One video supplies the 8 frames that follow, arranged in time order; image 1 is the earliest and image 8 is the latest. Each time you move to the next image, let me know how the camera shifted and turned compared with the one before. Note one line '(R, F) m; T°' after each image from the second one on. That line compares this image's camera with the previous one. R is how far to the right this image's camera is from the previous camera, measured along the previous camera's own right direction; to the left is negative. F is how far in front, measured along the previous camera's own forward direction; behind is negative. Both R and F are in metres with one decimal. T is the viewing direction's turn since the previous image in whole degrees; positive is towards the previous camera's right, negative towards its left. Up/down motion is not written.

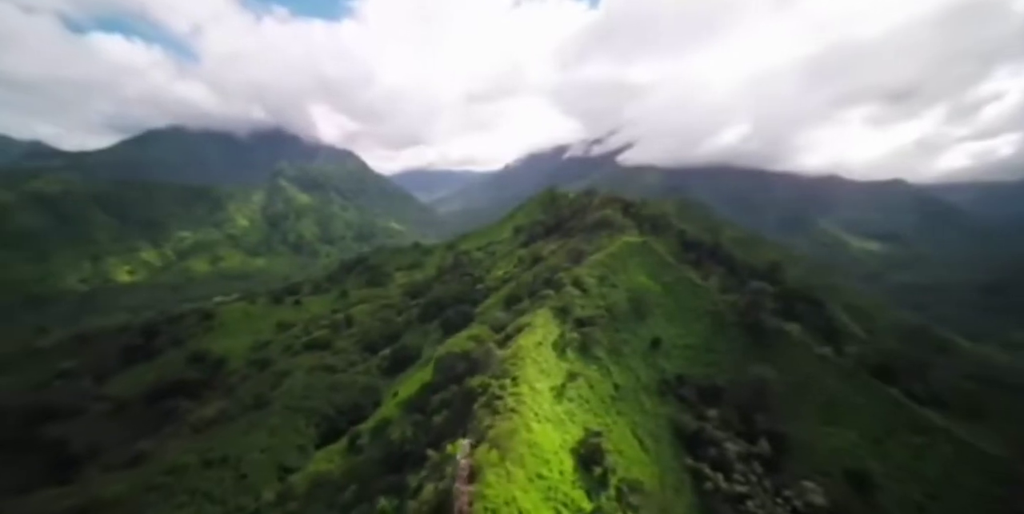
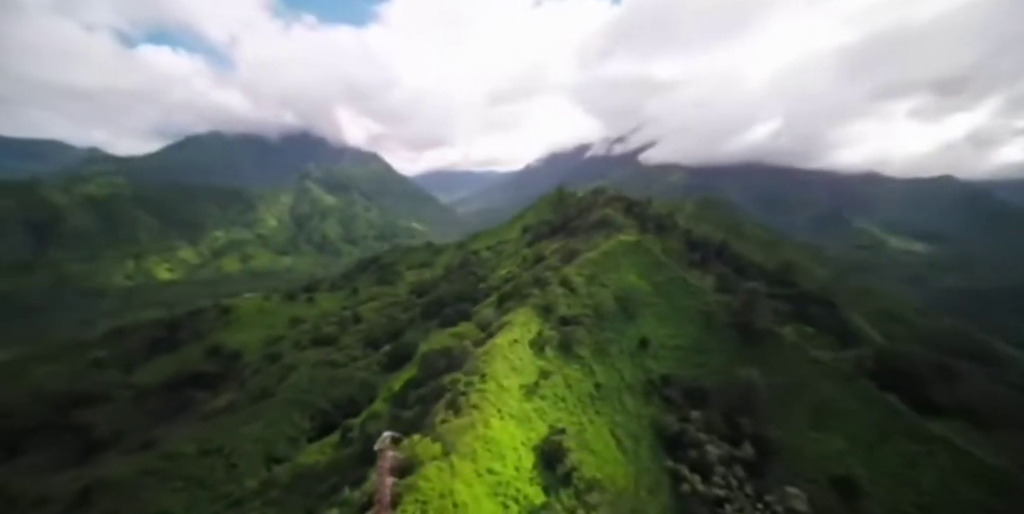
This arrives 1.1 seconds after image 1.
(+8.1, -0.7) m; -3°
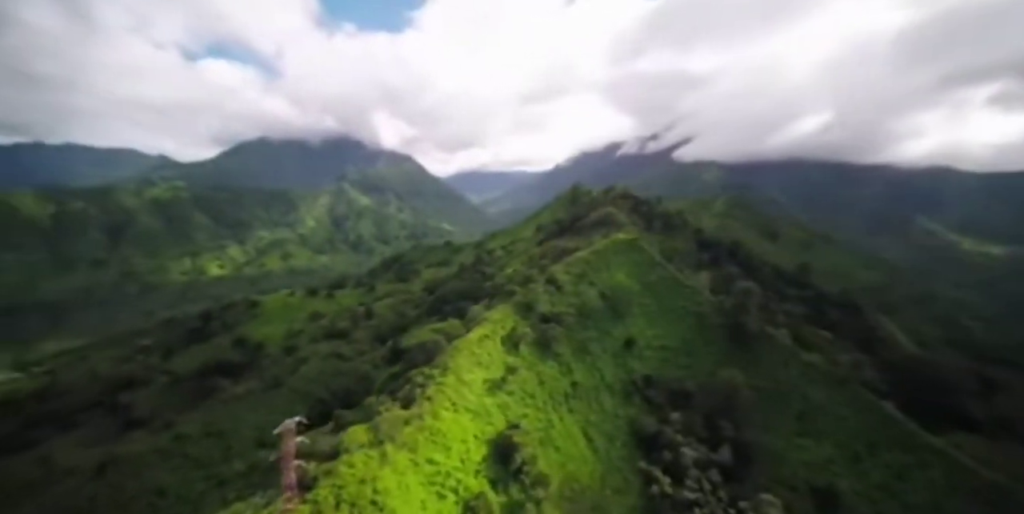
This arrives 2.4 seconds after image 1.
(+11.1, -0.9) m; -5°
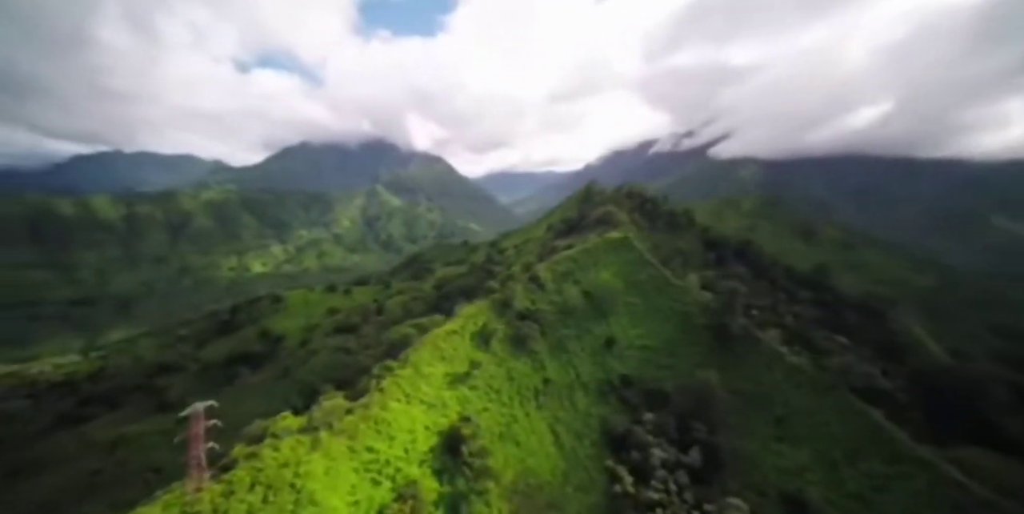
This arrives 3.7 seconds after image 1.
(+11.7, -0.8) m; -5°
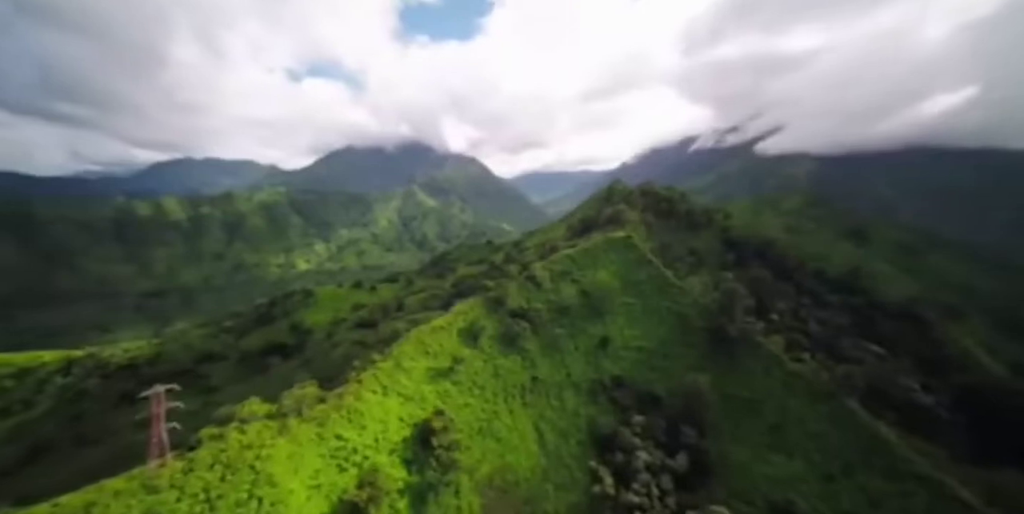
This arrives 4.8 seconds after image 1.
(+9.4, -0.3) m; -5°
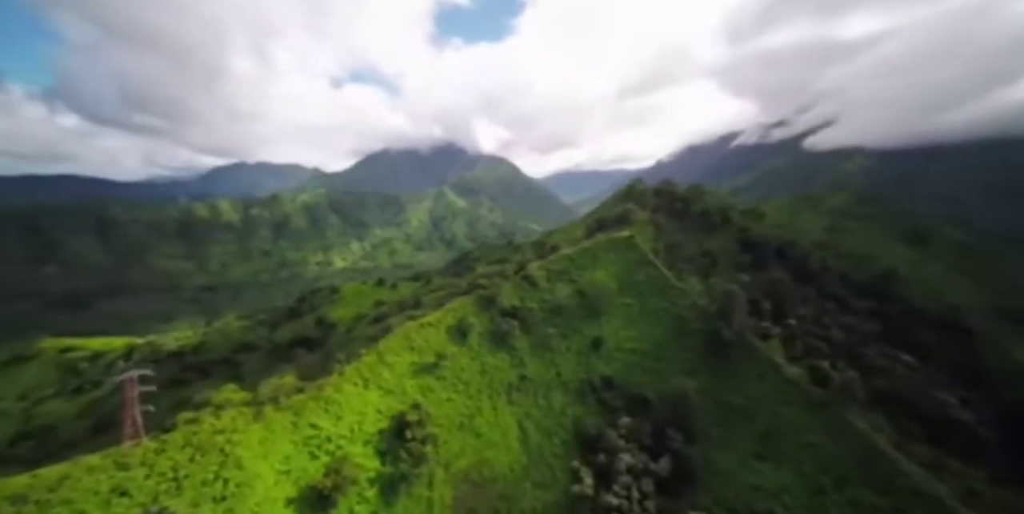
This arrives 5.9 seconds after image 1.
(+8.7, -0.2) m; -5°
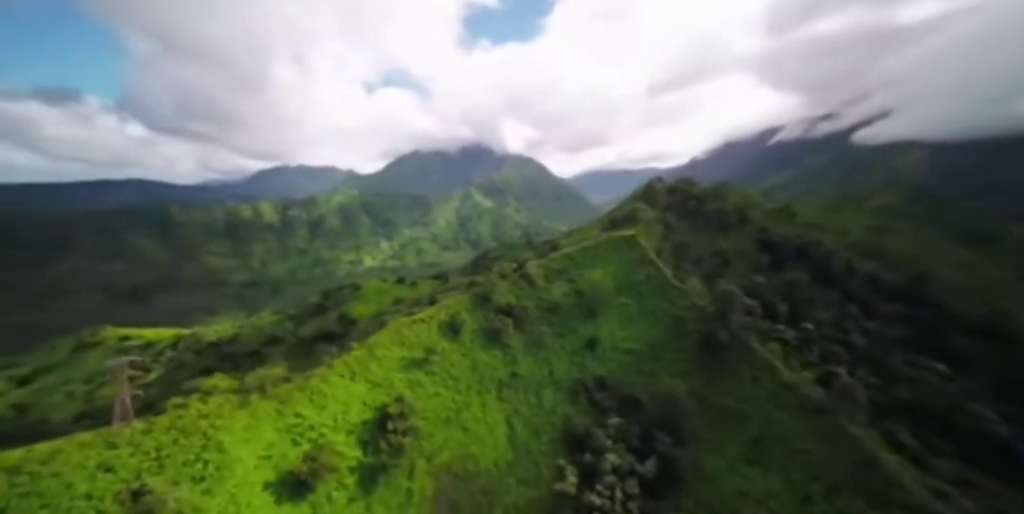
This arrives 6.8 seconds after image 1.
(+7.2, -0.1) m; -4°
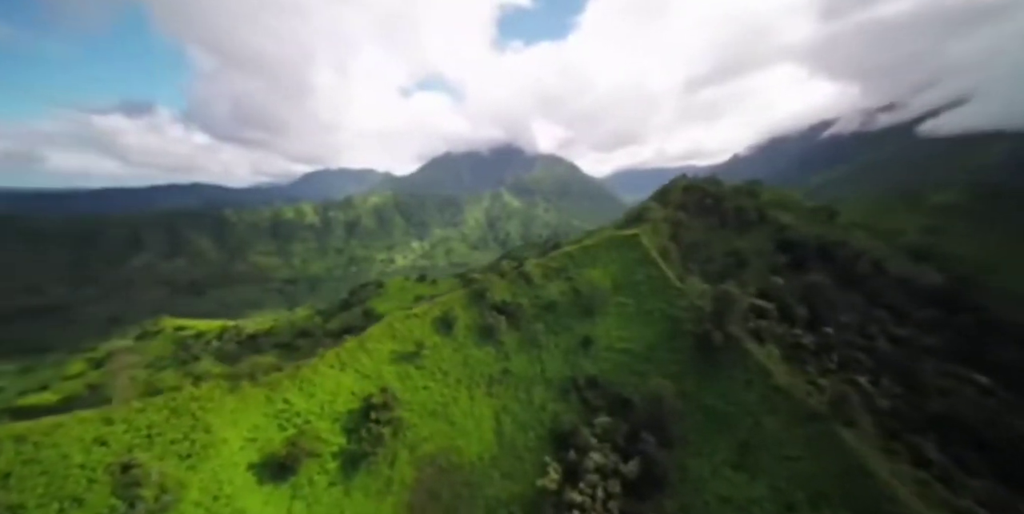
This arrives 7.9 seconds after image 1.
(+8.0, -0.2) m; -5°
